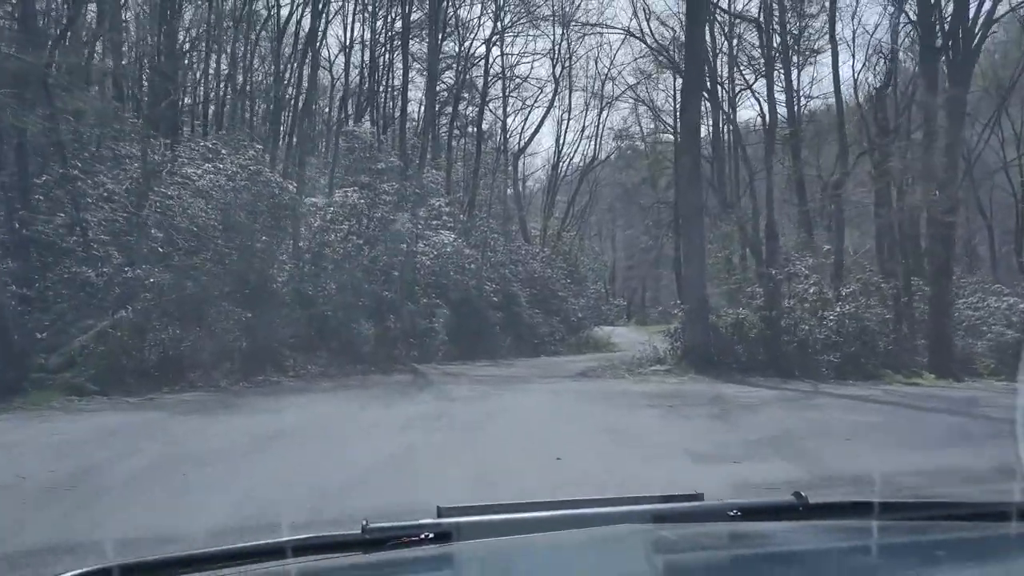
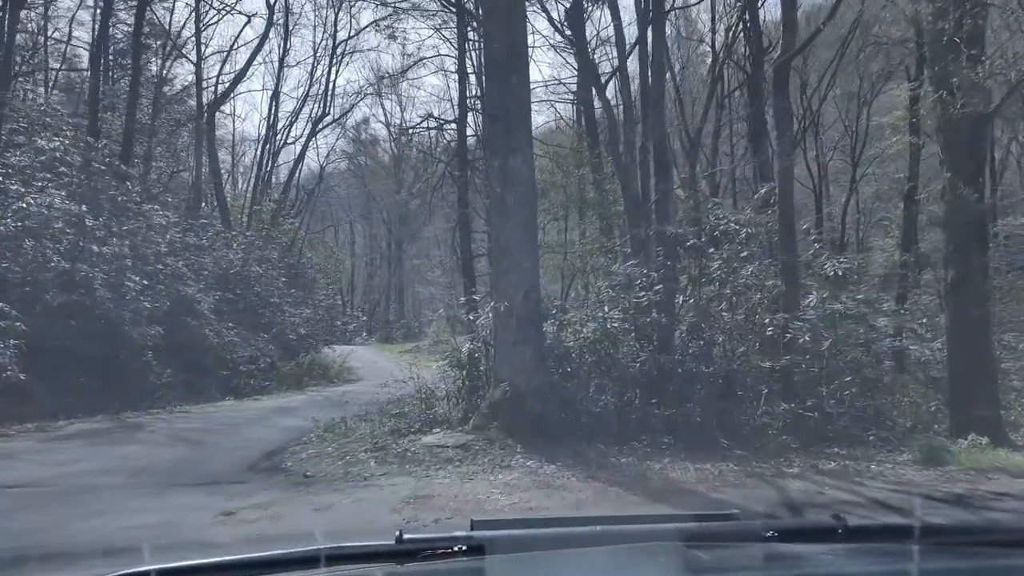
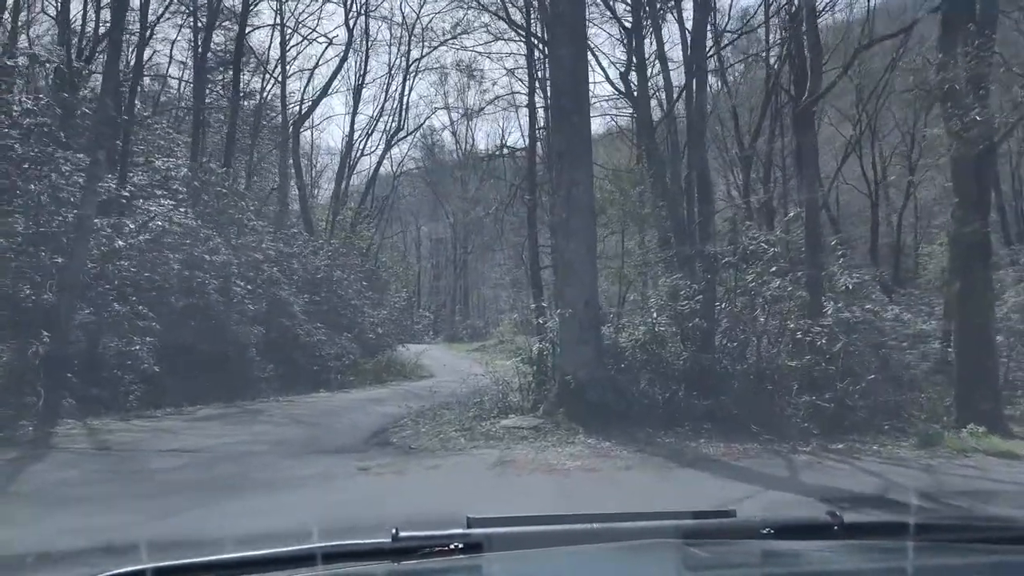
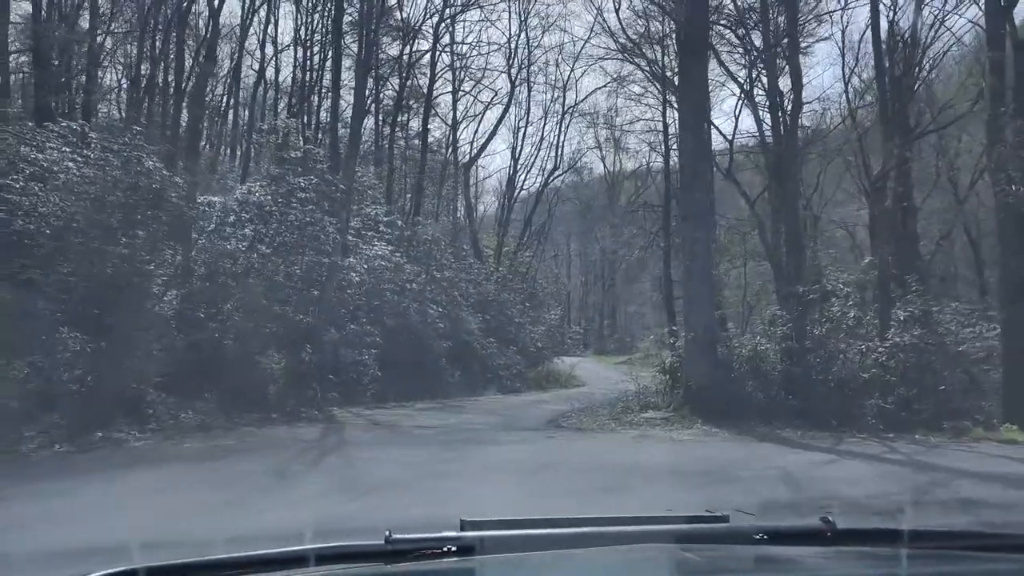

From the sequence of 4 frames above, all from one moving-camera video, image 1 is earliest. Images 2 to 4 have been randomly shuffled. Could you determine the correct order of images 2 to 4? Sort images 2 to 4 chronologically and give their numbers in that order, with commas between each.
4, 3, 2
